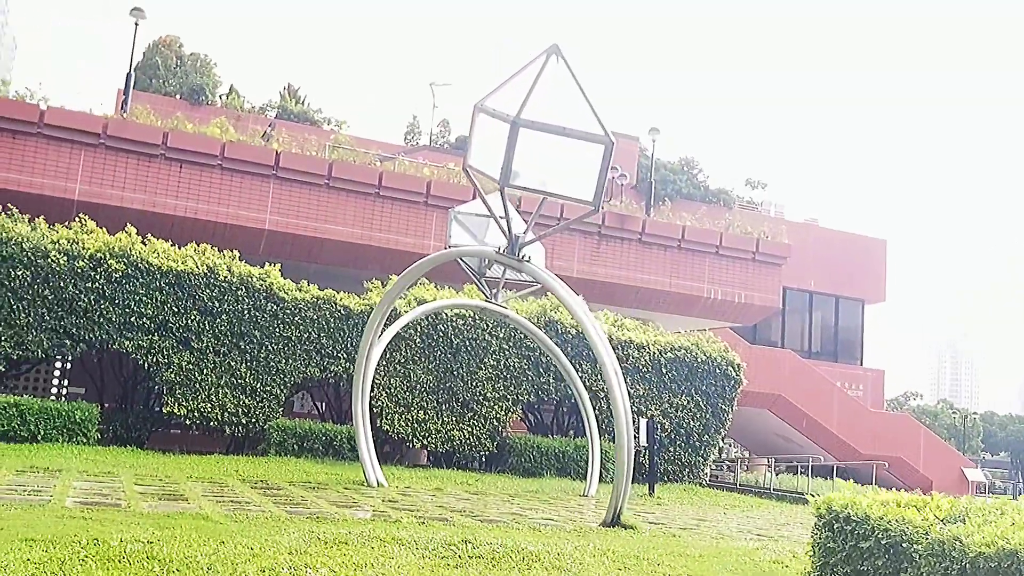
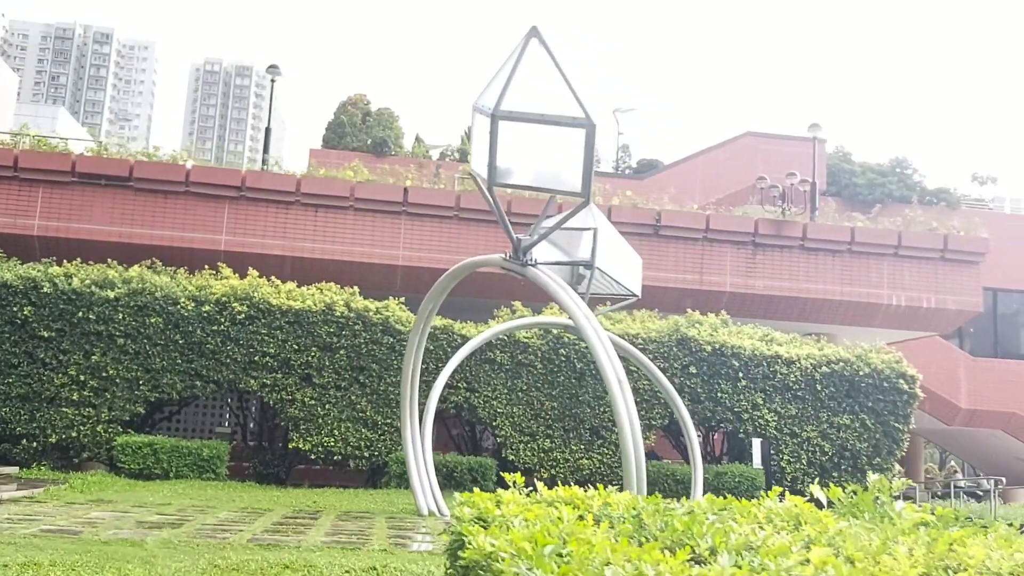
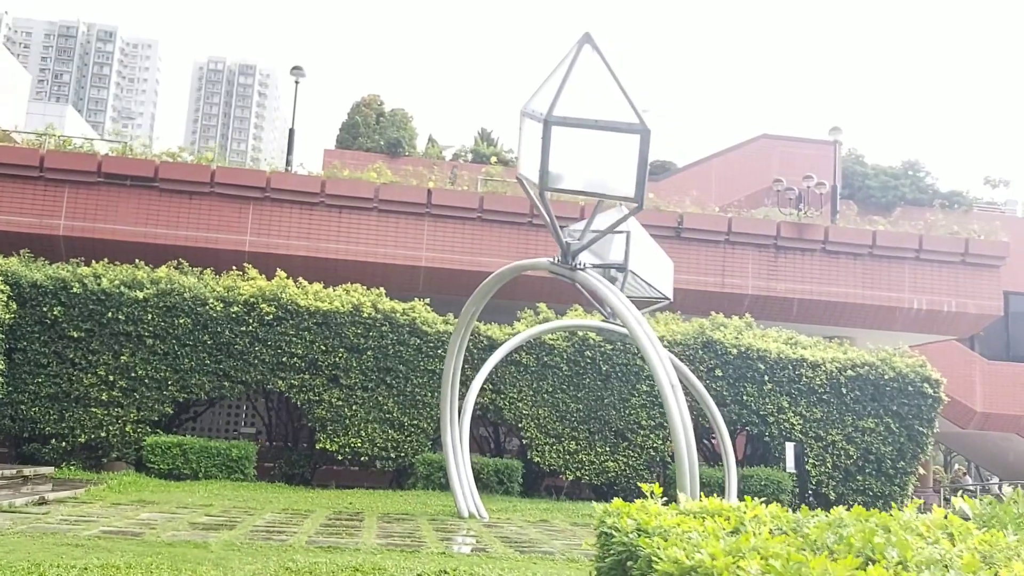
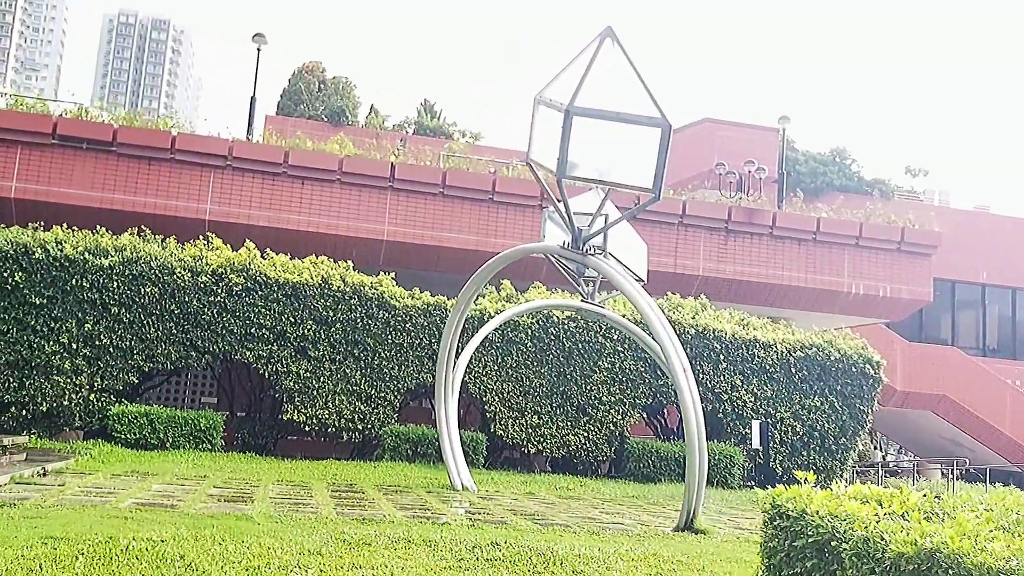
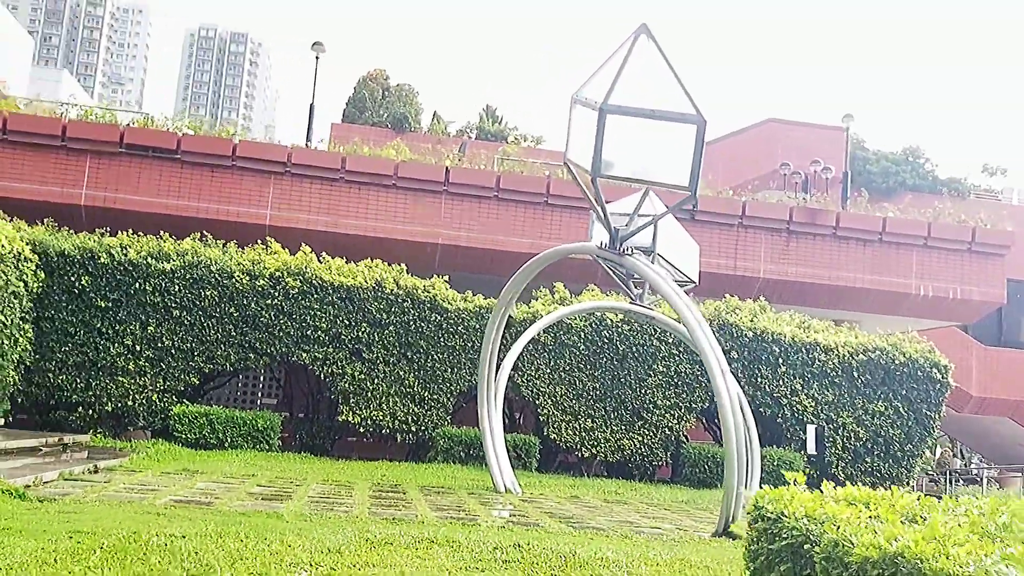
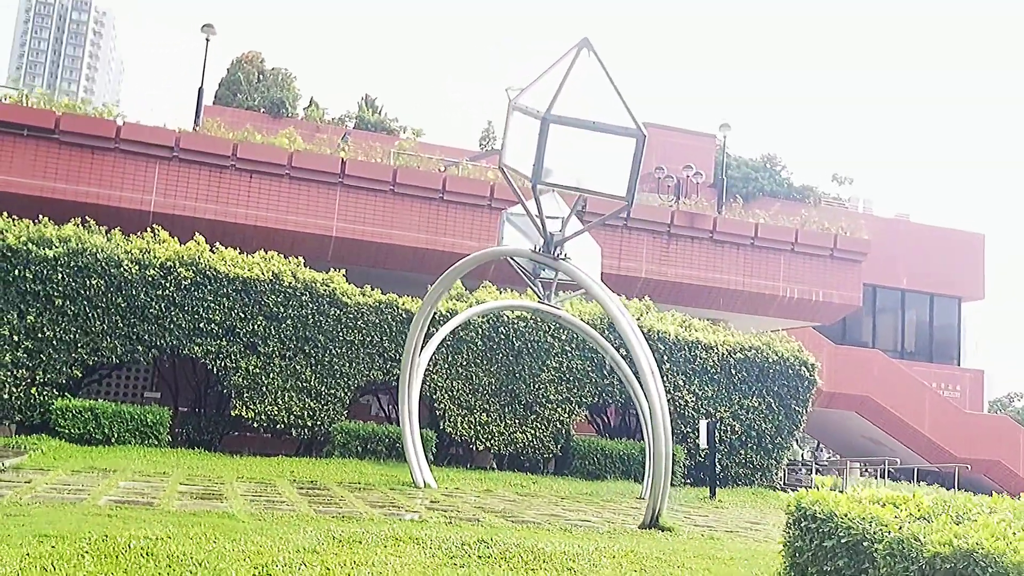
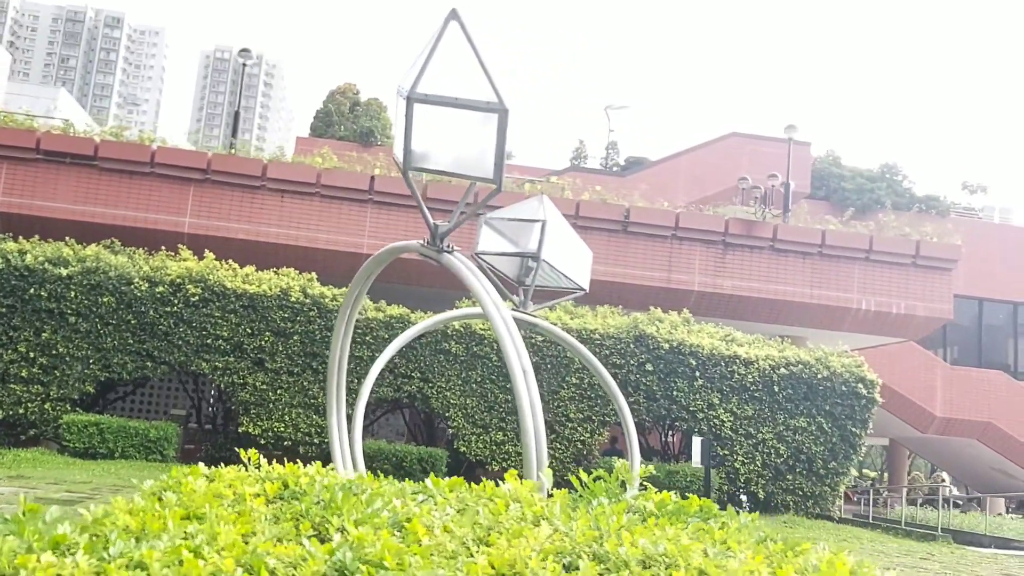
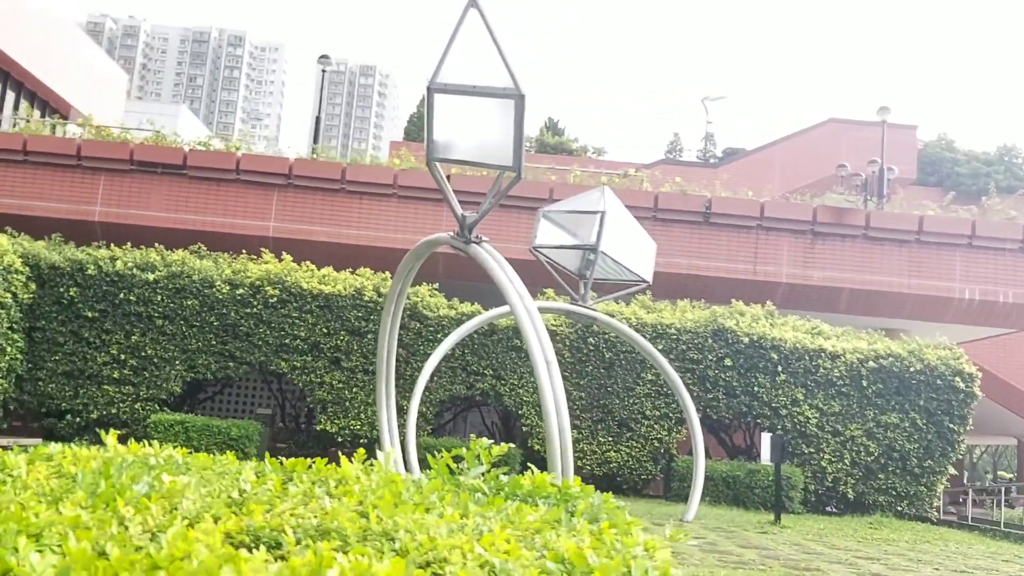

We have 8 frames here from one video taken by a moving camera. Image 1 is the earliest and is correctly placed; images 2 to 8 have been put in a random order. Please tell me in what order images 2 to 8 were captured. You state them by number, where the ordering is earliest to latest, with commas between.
6, 4, 5, 3, 2, 7, 8
